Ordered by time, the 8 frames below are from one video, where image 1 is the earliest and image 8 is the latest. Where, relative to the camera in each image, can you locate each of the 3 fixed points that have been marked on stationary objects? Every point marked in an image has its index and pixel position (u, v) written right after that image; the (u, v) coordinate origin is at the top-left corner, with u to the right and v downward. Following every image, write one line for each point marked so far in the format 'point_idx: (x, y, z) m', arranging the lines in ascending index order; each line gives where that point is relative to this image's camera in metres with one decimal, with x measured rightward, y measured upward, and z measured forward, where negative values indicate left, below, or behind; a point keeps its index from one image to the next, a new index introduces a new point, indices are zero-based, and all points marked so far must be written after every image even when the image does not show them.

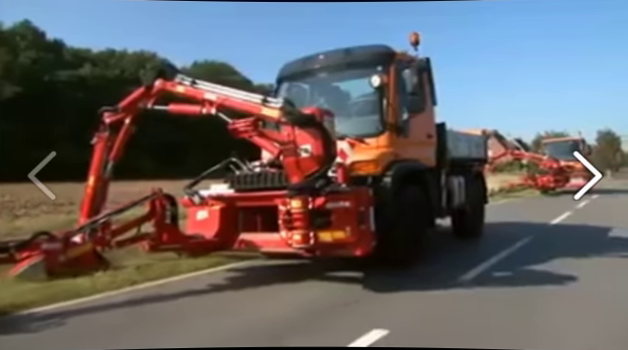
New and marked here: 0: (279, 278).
0: (-0.4, -1.4, +7.9) m
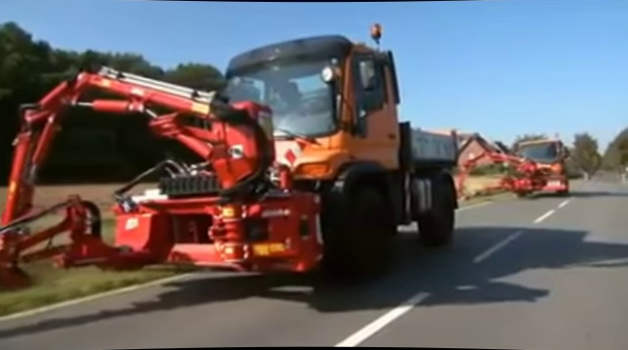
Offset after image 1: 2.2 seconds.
0: (-1.1, -1.4, +7.1) m
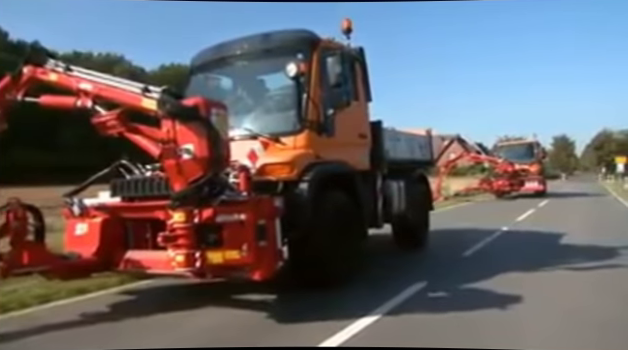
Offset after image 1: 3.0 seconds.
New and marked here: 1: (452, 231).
0: (-1.5, -1.4, +6.7) m
1: (+2.8, -1.2, +12.0) m
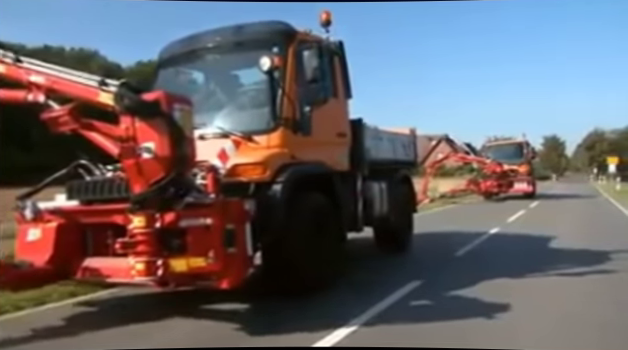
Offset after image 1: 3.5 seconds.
0: (-1.8, -1.4, +6.2) m
1: (+2.4, -1.2, +11.6) m
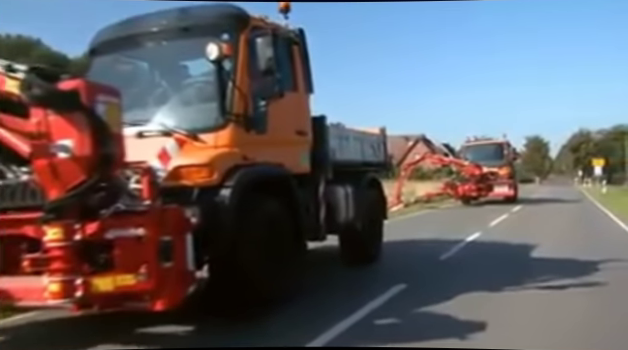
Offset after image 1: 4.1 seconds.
0: (-2.3, -1.5, +5.3) m
1: (+1.8, -1.3, +10.9) m
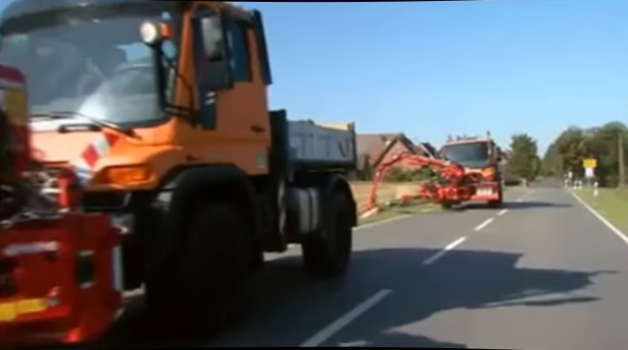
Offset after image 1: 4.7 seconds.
0: (-2.7, -1.5, +4.5) m
1: (+1.3, -1.3, +10.1) m
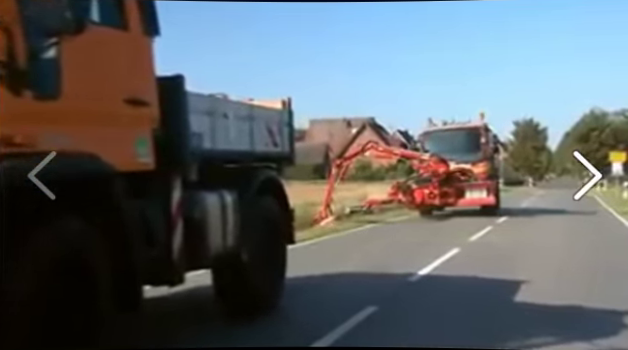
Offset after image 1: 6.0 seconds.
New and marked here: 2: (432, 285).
0: (-3.3, -1.5, +2.5) m
1: (+0.6, -1.2, +8.1) m
2: (+1.5, -1.2, +7.2) m
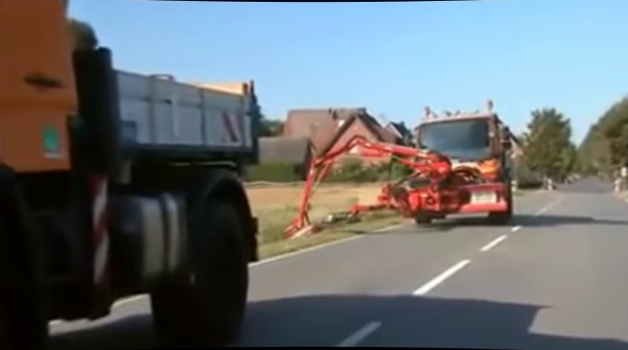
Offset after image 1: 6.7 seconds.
0: (-3.5, -1.5, +1.6) m
1: (+0.4, -1.2, +7.2) m
2: (+1.3, -1.2, +6.2) m
